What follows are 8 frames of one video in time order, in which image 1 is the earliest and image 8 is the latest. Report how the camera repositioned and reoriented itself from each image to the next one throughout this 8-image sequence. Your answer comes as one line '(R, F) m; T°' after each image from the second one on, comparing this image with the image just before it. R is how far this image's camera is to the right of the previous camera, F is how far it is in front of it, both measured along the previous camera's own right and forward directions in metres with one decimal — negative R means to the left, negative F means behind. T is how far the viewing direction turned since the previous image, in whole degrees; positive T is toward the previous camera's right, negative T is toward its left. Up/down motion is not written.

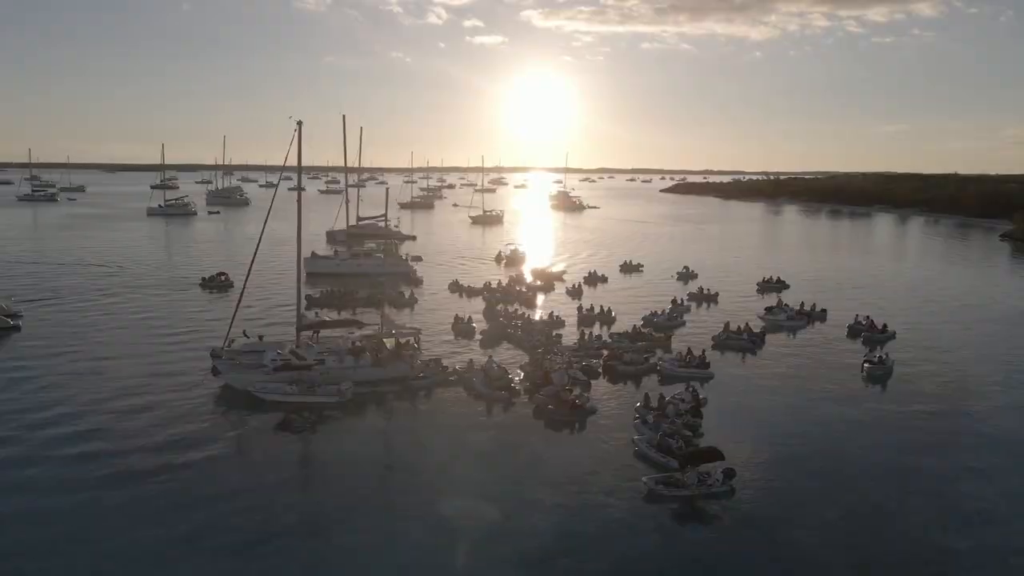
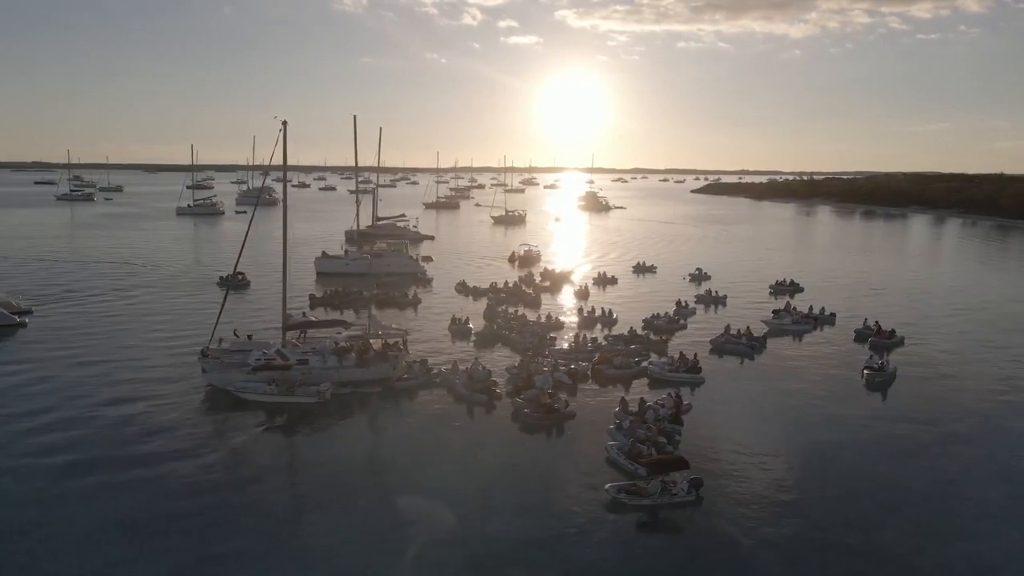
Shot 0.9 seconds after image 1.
(+2.0, +0.4) m; -3°
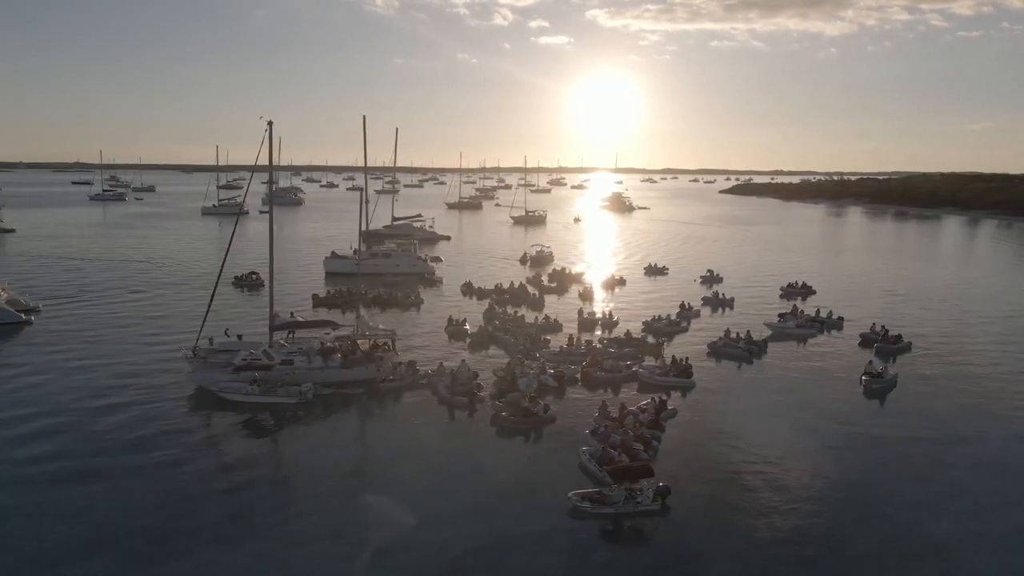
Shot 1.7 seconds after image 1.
(+1.8, +0.4) m; -2°
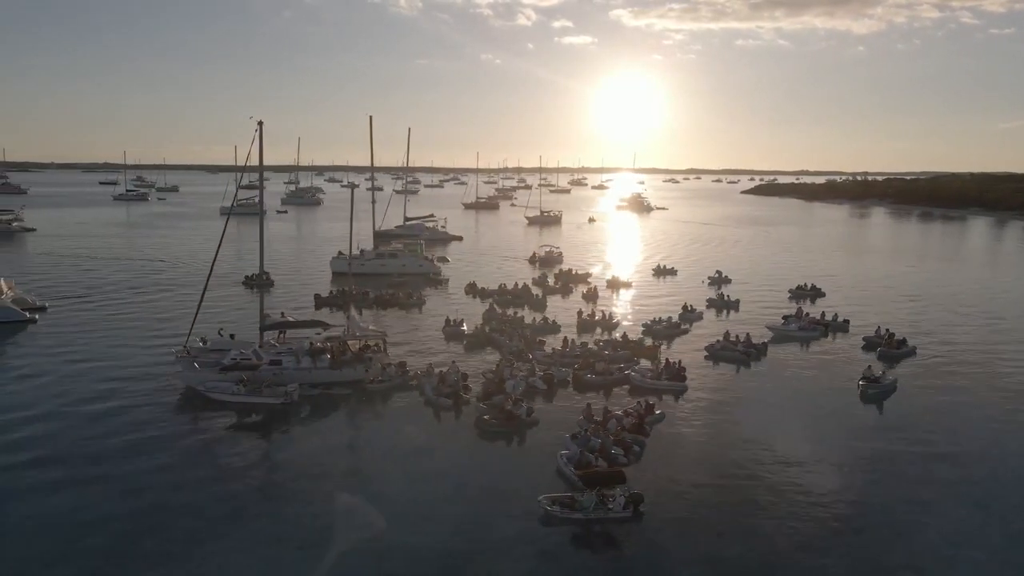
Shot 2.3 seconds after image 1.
(+1.3, +0.3) m; -2°
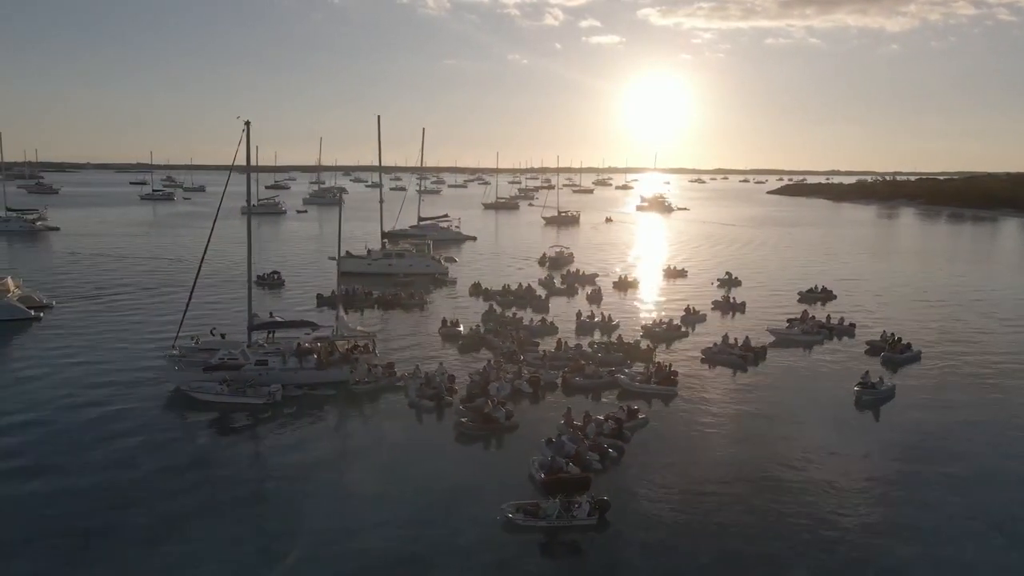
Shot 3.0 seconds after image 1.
(+1.6, +0.4) m; -2°
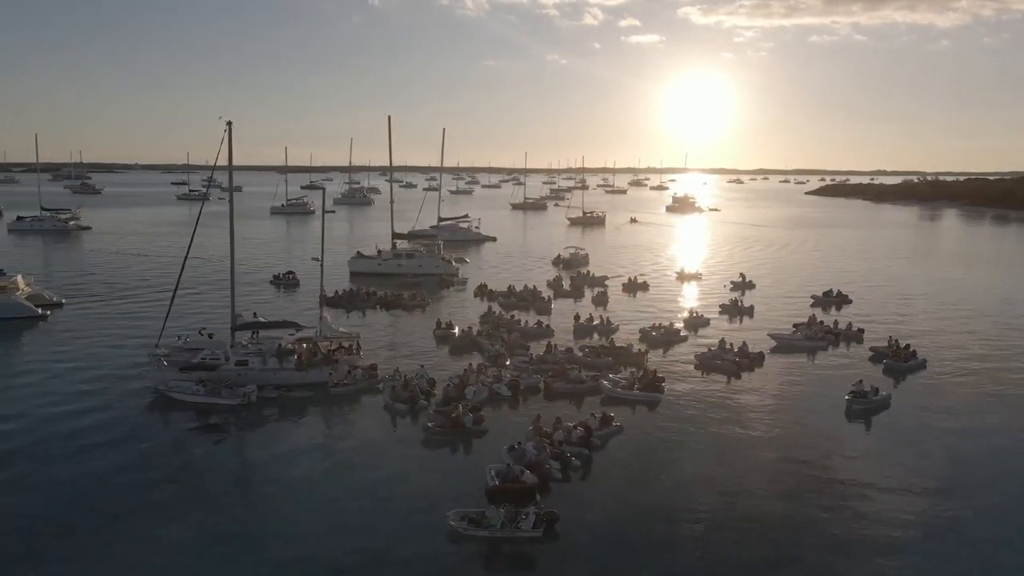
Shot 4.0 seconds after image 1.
(+2.3, +0.6) m; -3°
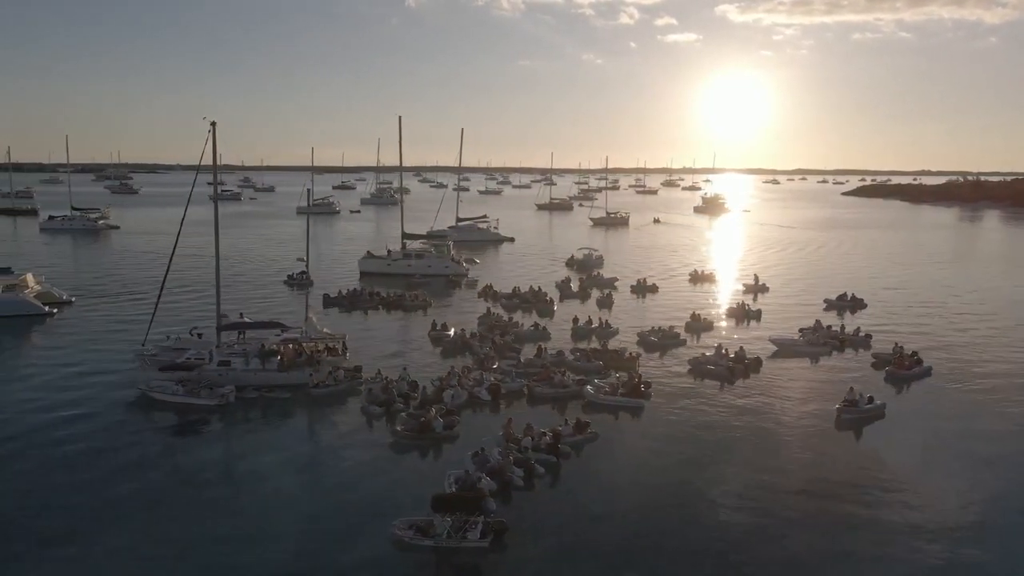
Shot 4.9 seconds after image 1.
(+2.0, +0.5) m; -3°
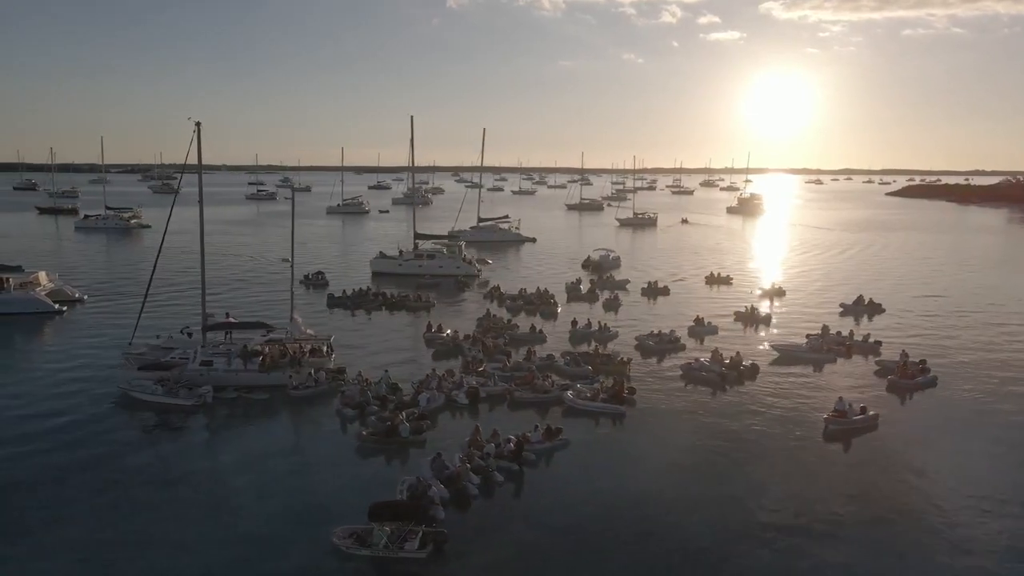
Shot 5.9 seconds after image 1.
(+2.2, +0.6) m; -3°
